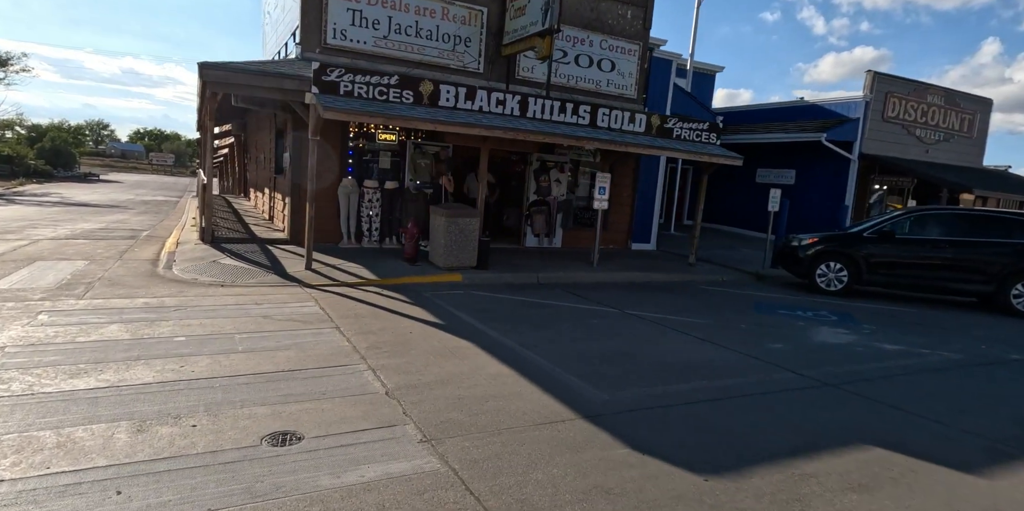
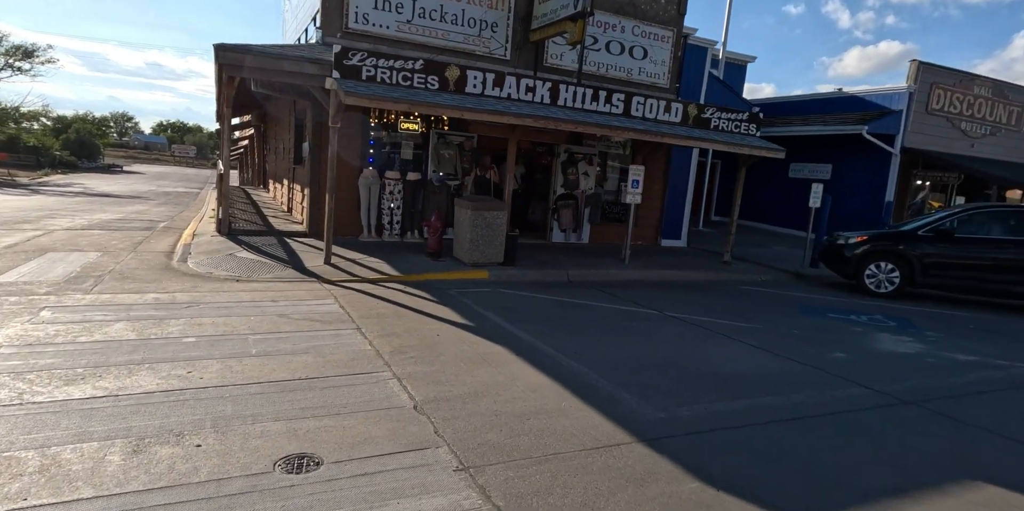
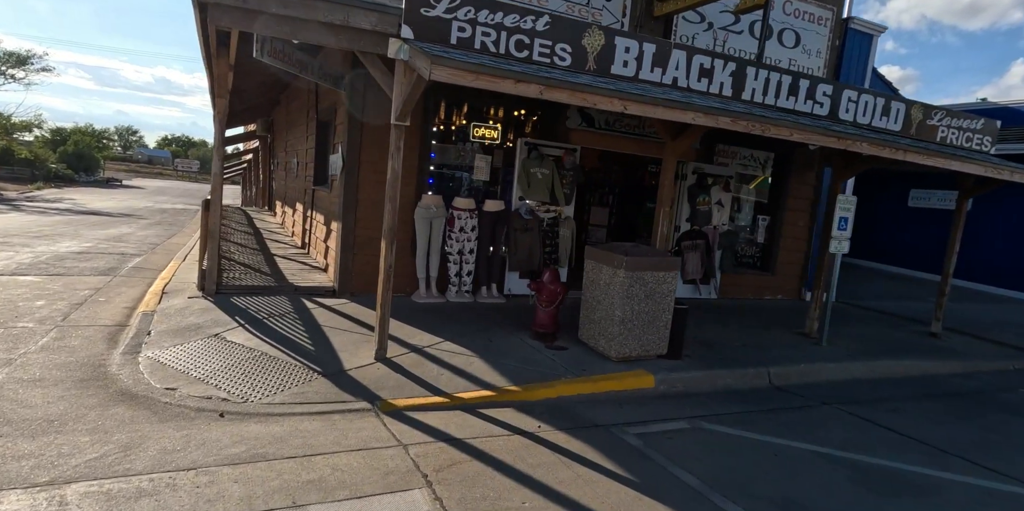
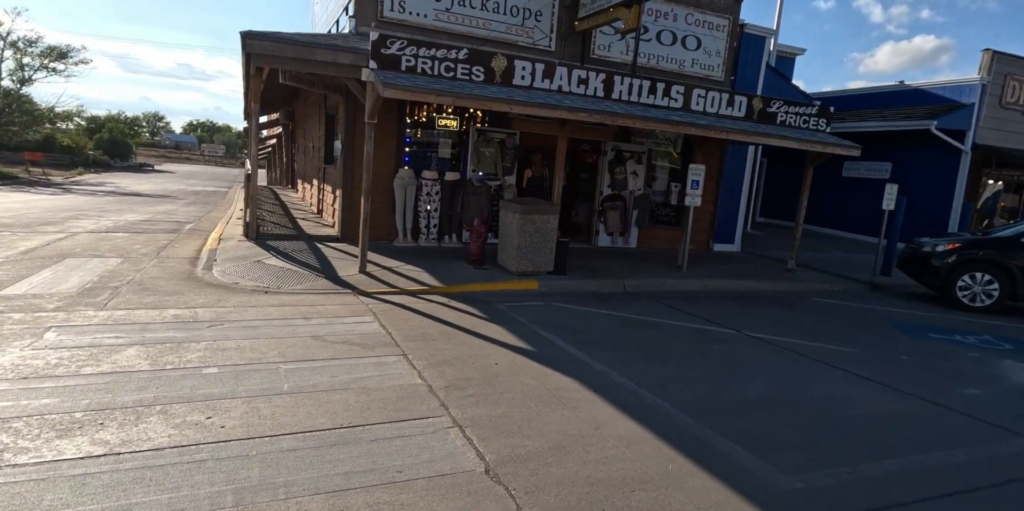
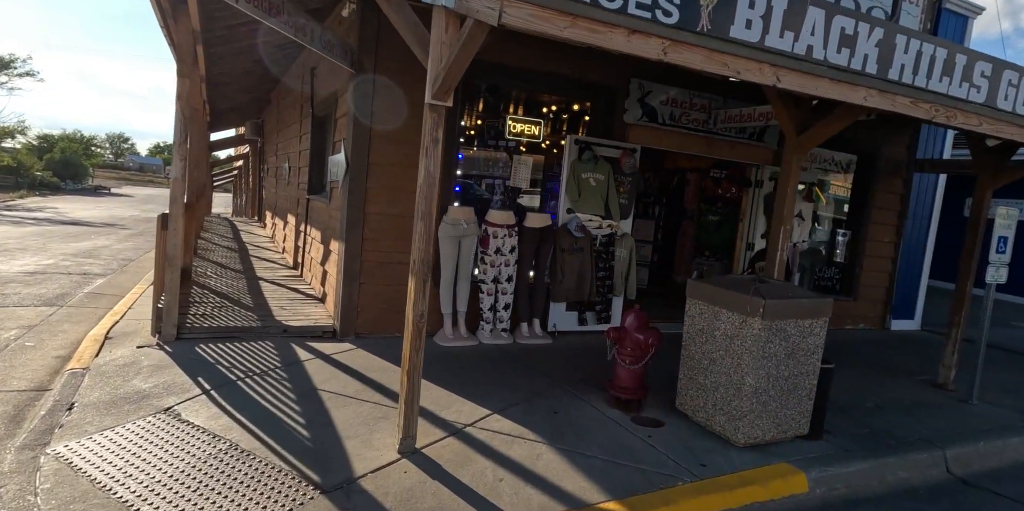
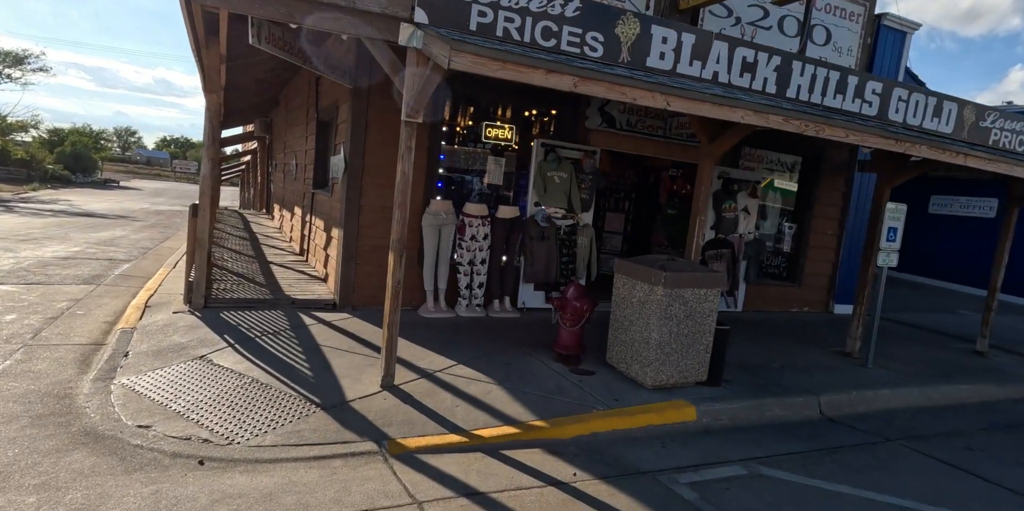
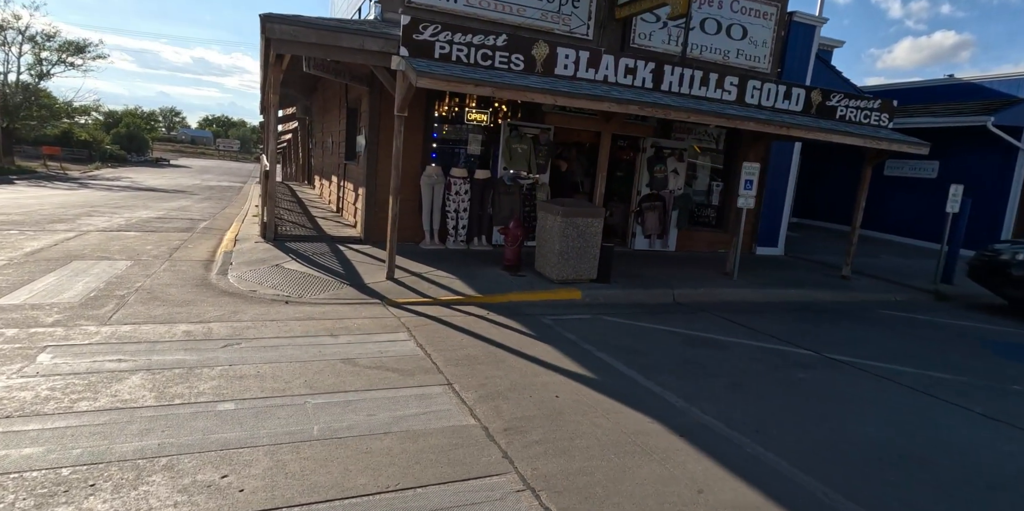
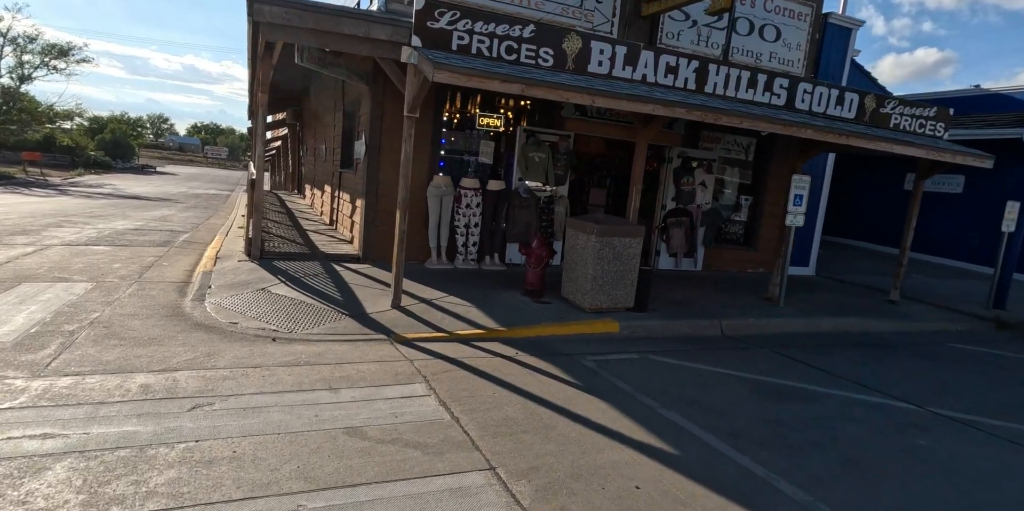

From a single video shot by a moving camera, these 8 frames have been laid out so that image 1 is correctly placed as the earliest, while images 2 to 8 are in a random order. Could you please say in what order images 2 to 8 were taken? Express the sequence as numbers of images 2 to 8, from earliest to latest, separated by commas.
2, 4, 7, 8, 3, 6, 5
